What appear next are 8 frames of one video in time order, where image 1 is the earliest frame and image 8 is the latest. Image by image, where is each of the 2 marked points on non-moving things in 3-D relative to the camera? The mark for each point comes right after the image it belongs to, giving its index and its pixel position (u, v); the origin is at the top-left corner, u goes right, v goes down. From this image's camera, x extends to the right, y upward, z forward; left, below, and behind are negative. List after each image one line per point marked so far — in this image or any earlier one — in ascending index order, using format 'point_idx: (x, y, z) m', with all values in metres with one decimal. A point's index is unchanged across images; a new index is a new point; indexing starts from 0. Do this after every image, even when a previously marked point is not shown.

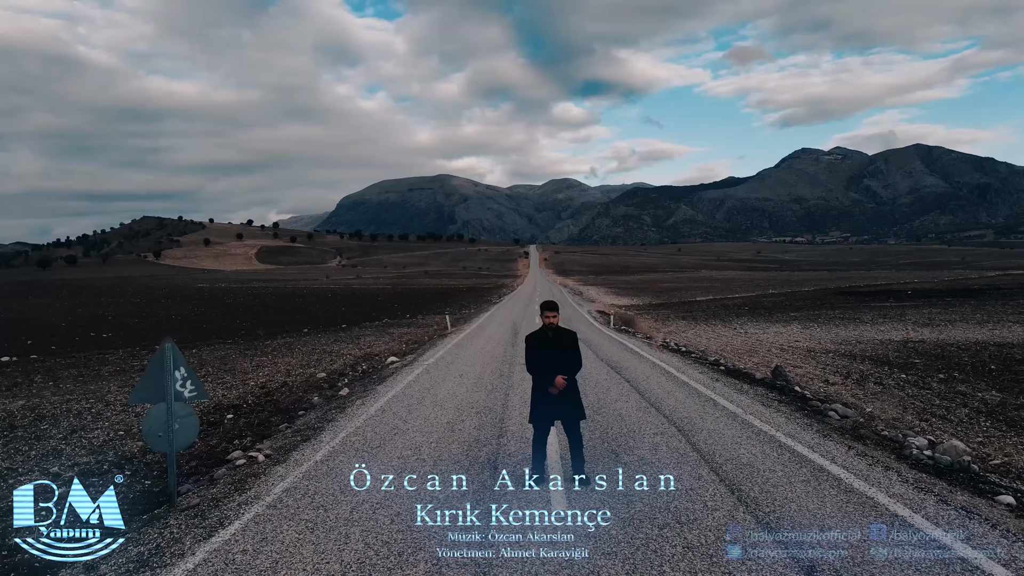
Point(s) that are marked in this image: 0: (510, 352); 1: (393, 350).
0: (+0.1, -1.8, +19.5) m
1: (-3.8, -2.0, +19.9) m
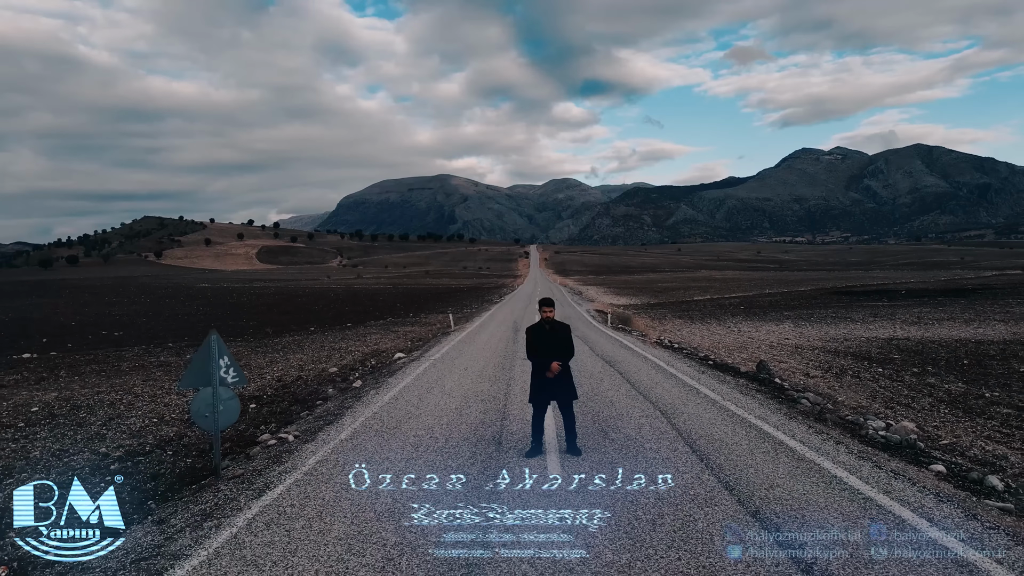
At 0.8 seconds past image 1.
0: (+0.1, -1.8, +19.7) m
1: (-3.8, -2.0, +20.2) m
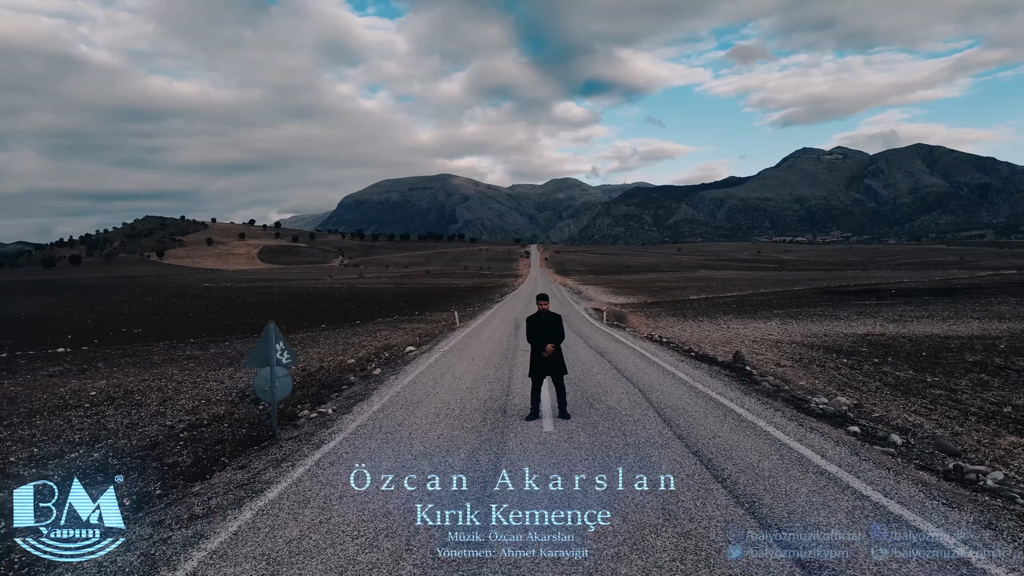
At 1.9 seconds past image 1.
0: (+0.1, -1.8, +20.1) m
1: (-3.8, -2.0, +20.6) m
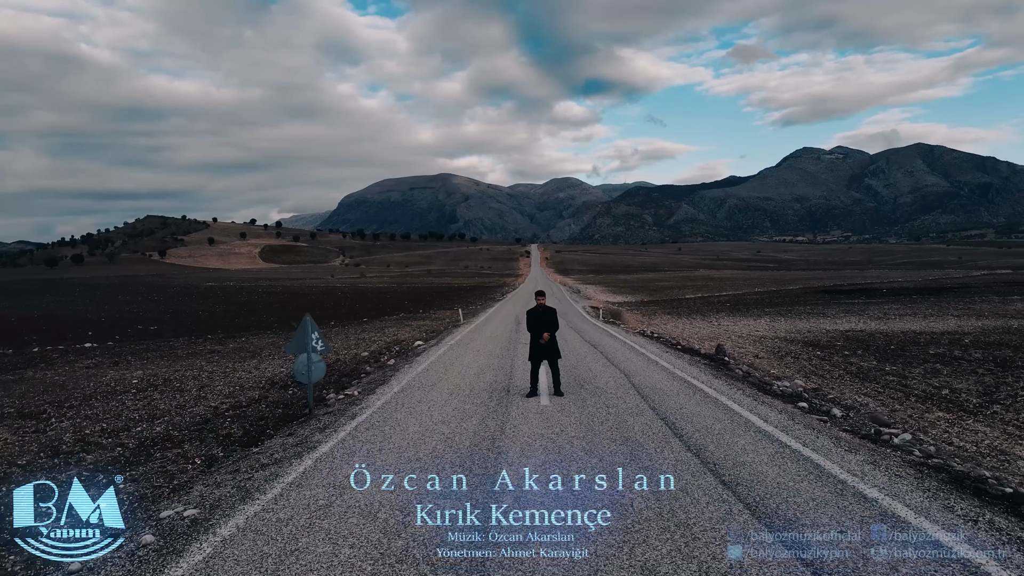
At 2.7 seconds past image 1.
0: (+0.2, -1.8, +20.5) m
1: (-3.8, -2.0, +21.0) m
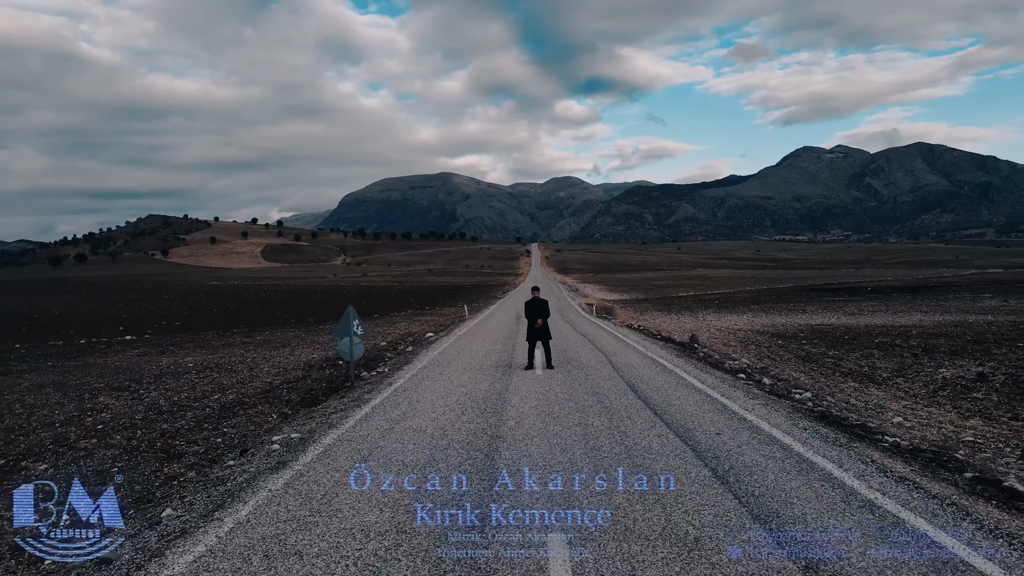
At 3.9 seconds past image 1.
0: (+0.2, -1.7, +21.1) m
1: (-3.7, -1.9, +21.6) m
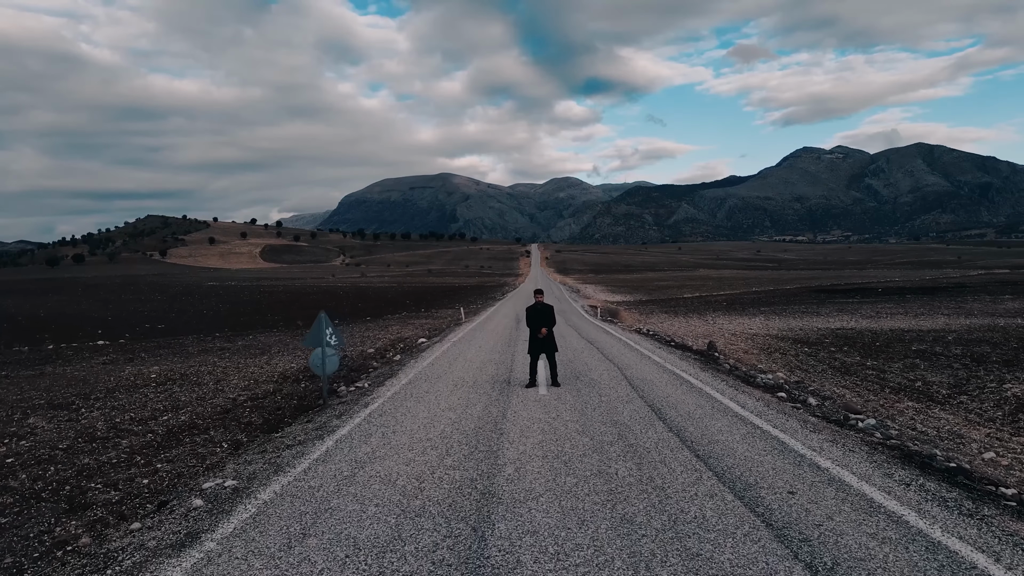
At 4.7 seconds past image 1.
0: (+0.2, -1.8, +20.7) m
1: (-3.7, -1.9, +21.1) m
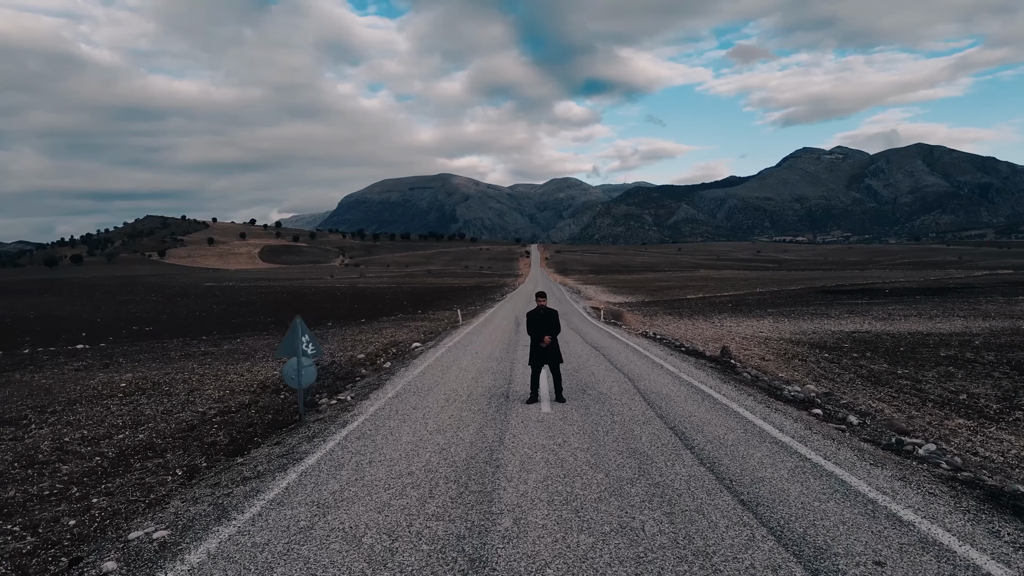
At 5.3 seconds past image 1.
0: (+0.1, -1.8, +20.4) m
1: (-3.8, -2.0, +20.8) m
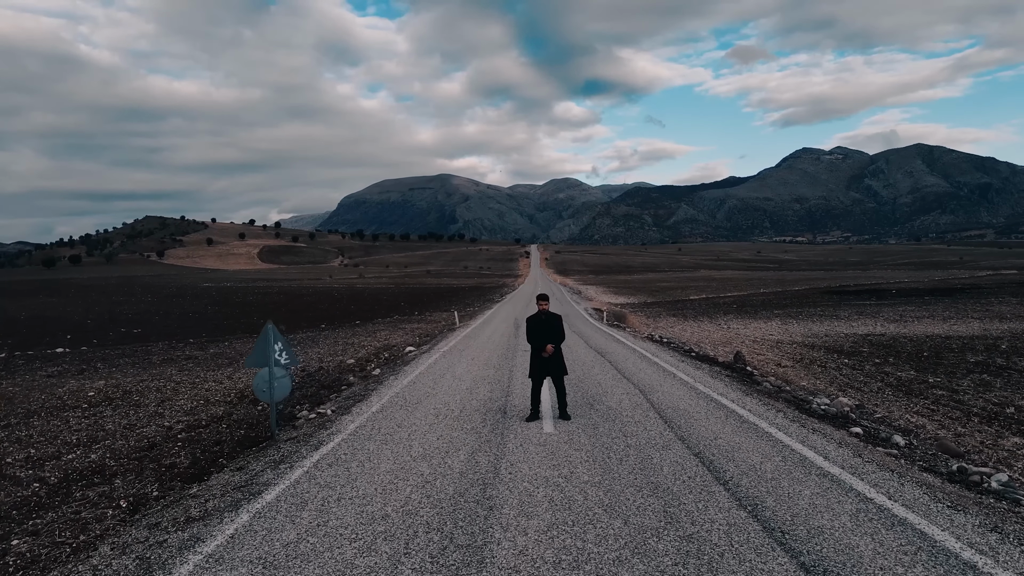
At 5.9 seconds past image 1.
0: (+0.1, -1.8, +20.1) m
1: (-3.8, -2.0, +20.6) m
